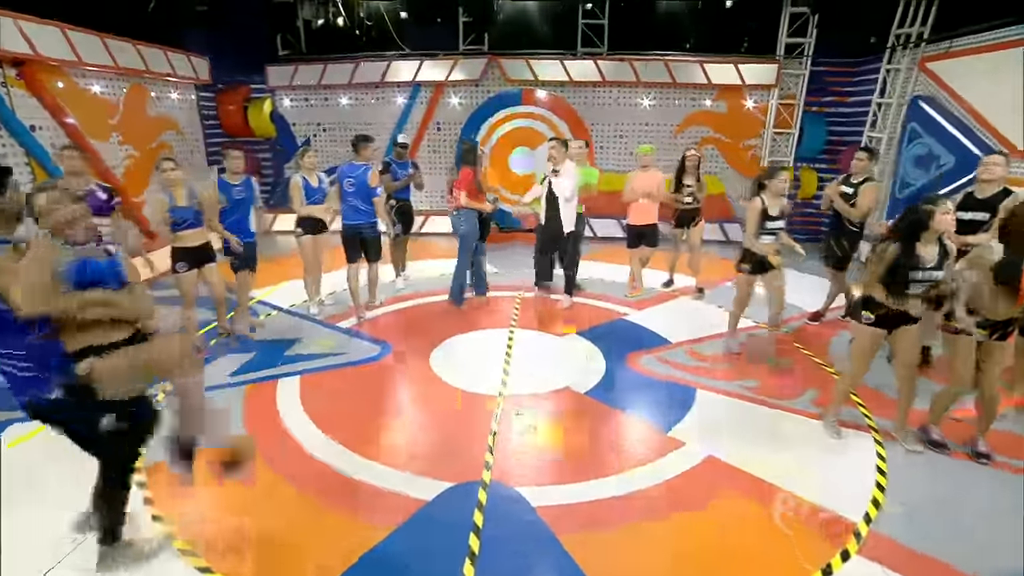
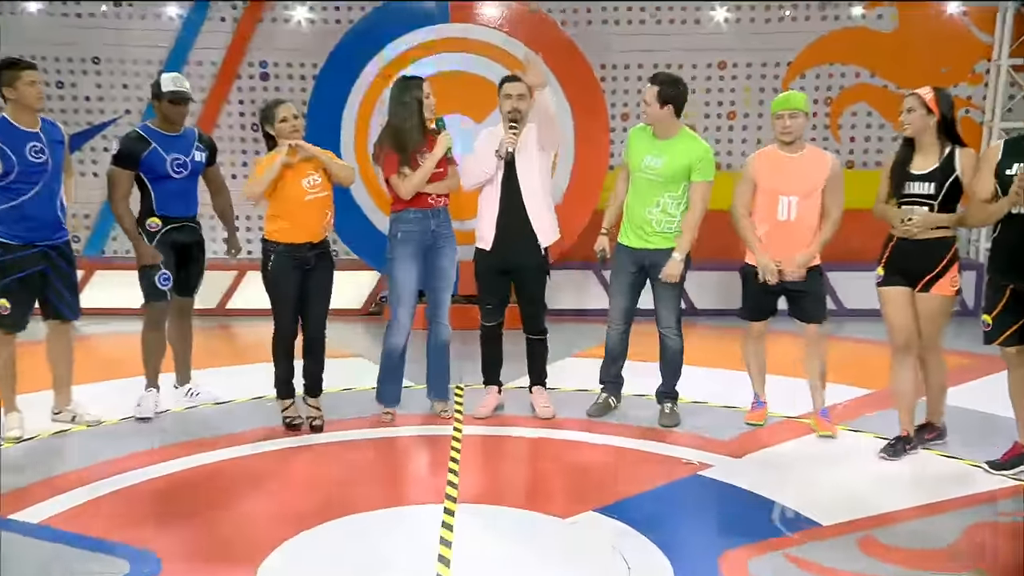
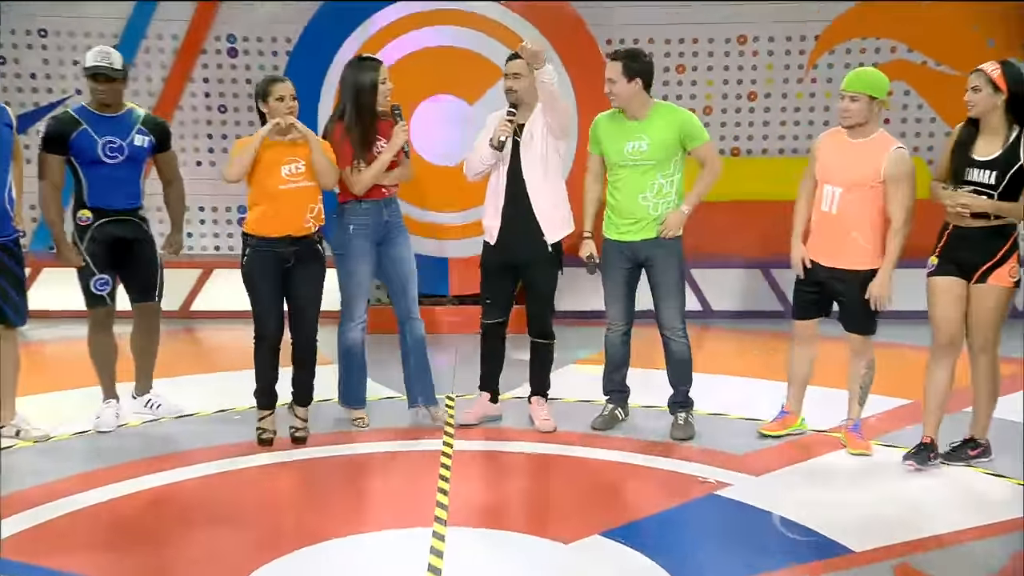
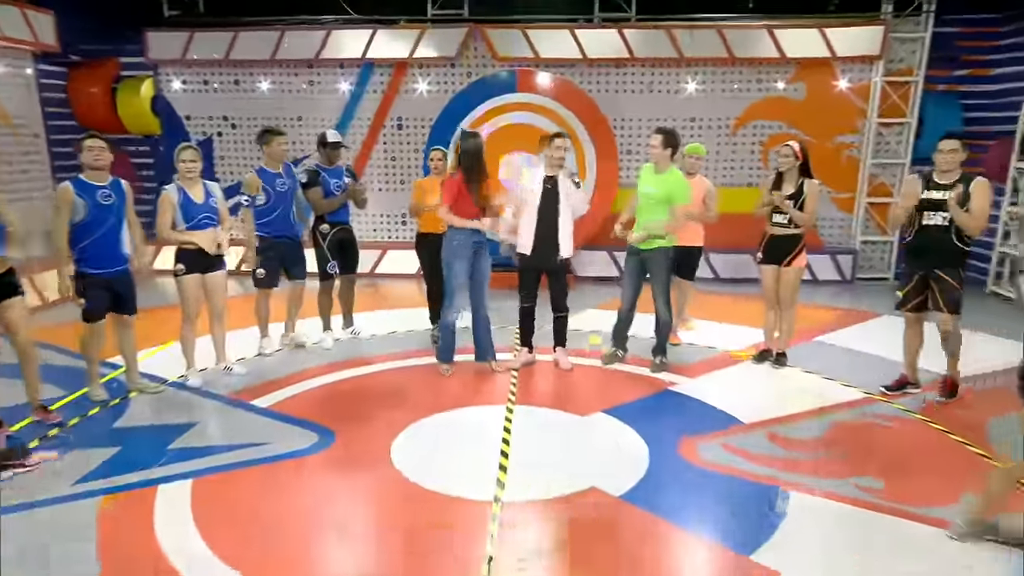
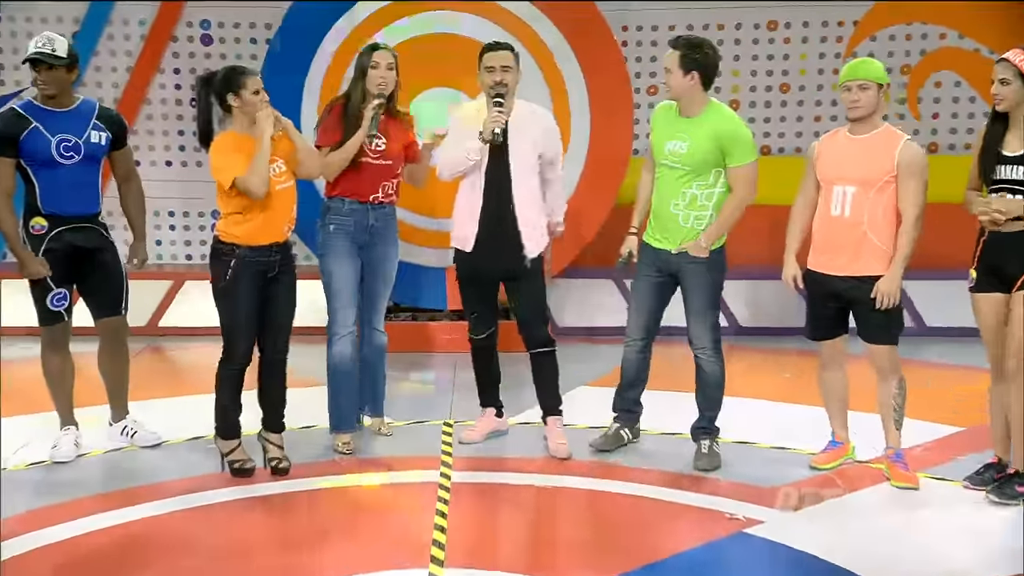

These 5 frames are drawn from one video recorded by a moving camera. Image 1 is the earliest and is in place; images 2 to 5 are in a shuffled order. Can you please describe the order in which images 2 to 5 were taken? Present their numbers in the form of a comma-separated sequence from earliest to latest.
4, 2, 3, 5
